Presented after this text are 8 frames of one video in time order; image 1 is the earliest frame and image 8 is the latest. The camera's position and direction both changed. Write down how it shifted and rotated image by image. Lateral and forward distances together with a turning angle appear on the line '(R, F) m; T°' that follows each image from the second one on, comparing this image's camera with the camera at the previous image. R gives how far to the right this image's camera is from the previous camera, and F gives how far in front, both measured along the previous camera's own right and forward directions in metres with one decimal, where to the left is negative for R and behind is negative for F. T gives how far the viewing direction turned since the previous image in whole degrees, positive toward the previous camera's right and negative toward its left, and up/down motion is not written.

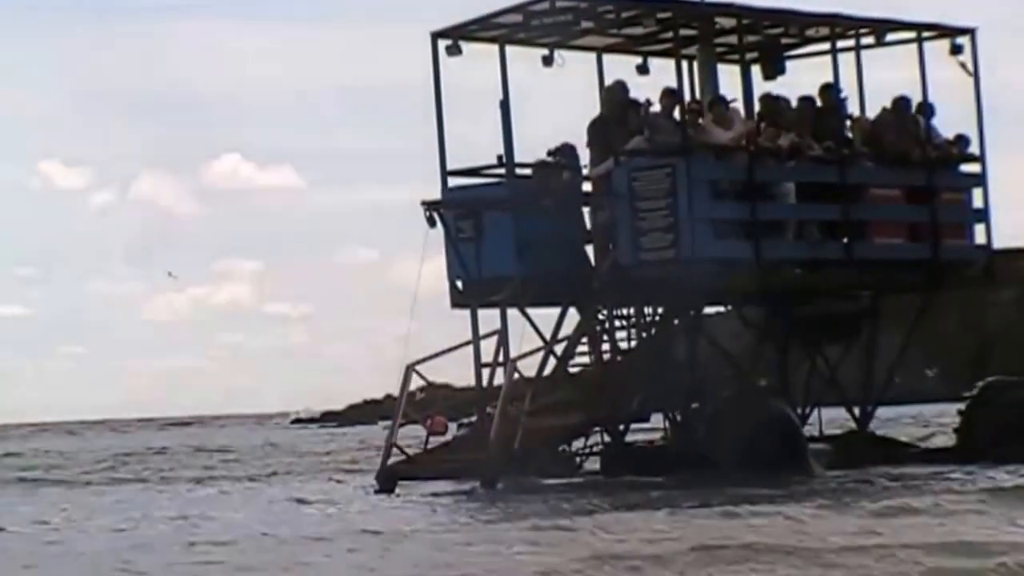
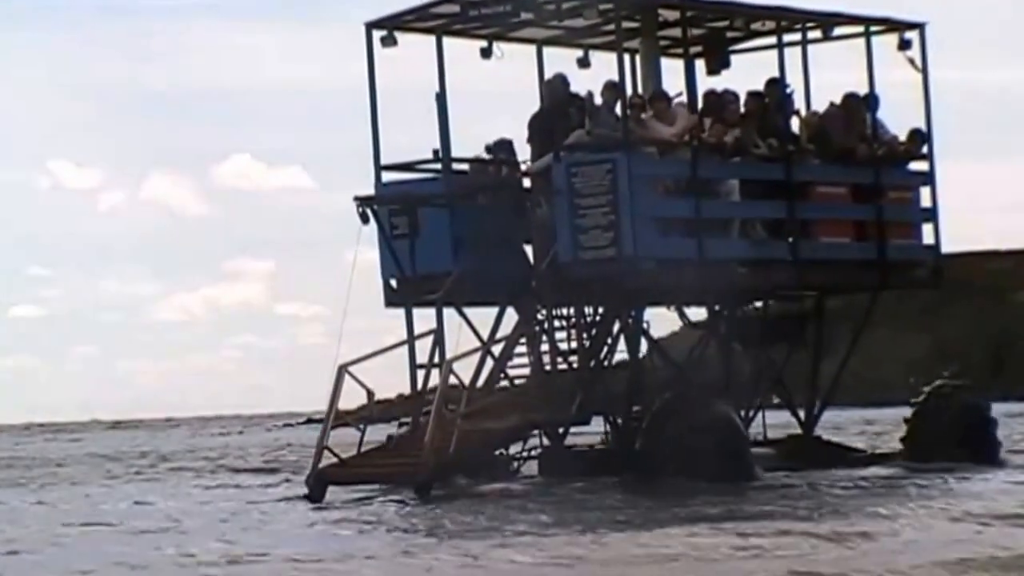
(0.0, +0.7) m; +2°
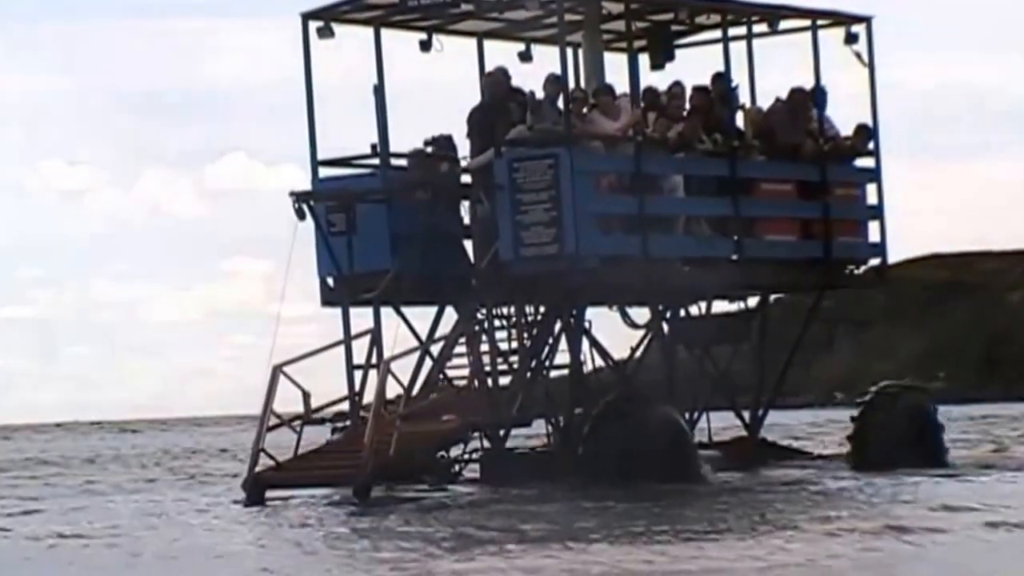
(+0.1, +0.5) m; +2°
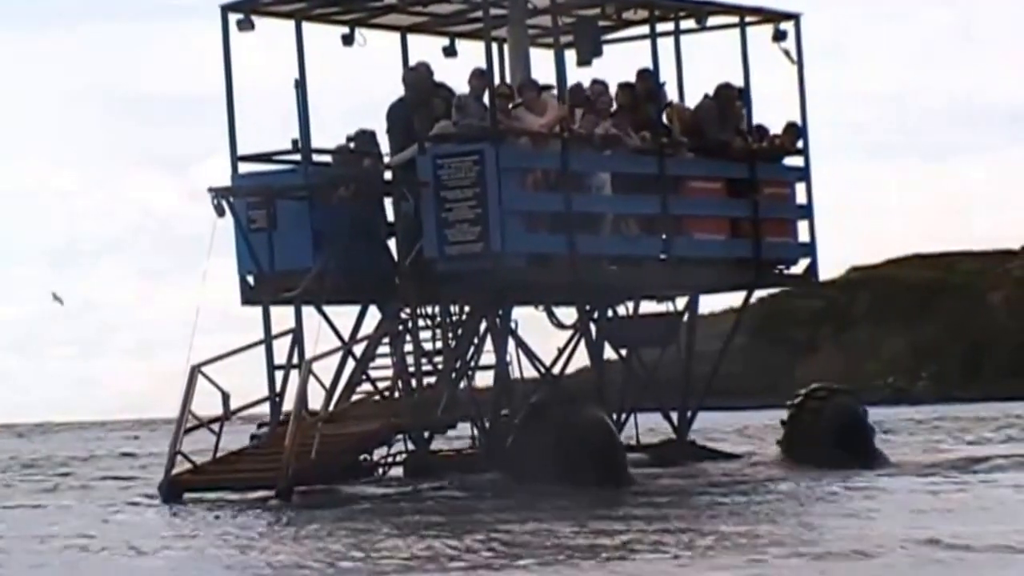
(+0.5, +0.4) m; +1°
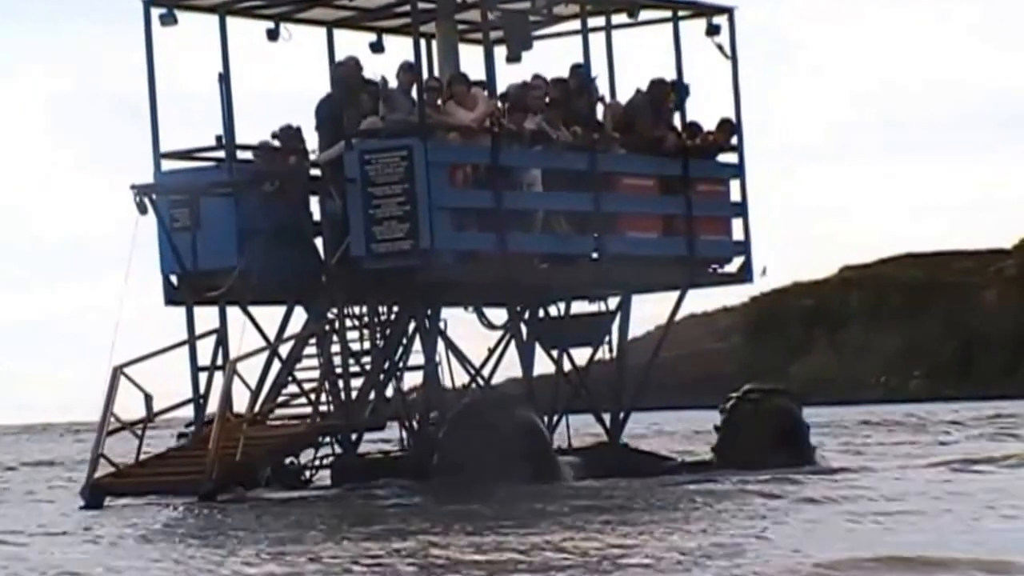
(-0.3, +0.4) m; +3°
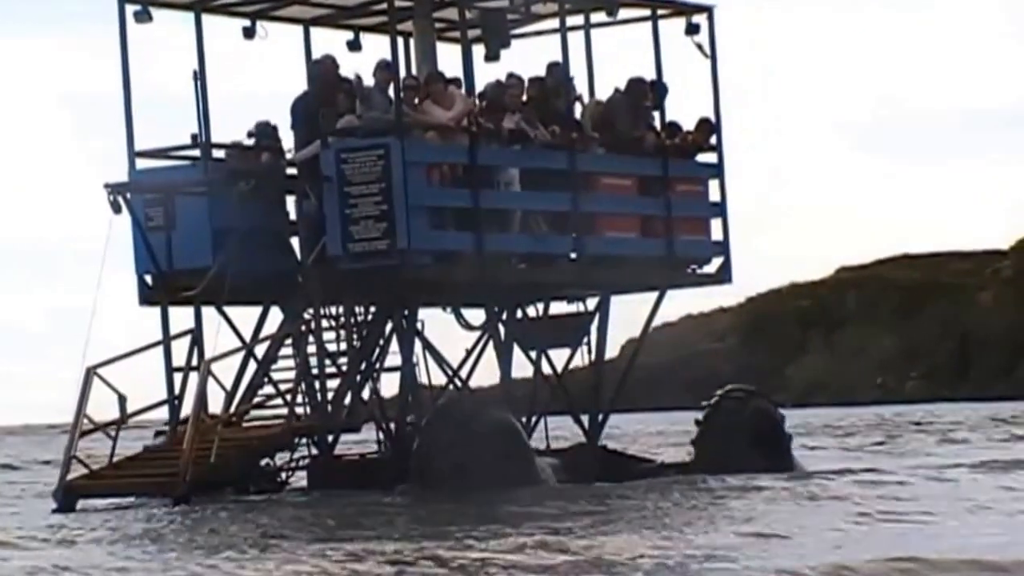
(-0.3, -1.0) m; -4°
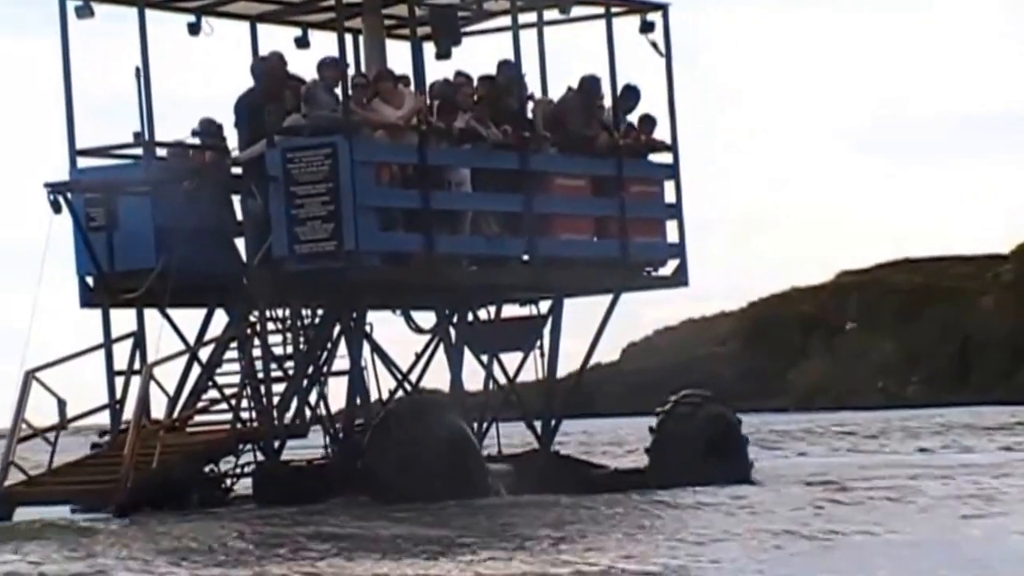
(+0.2, +0.4) m; +1°
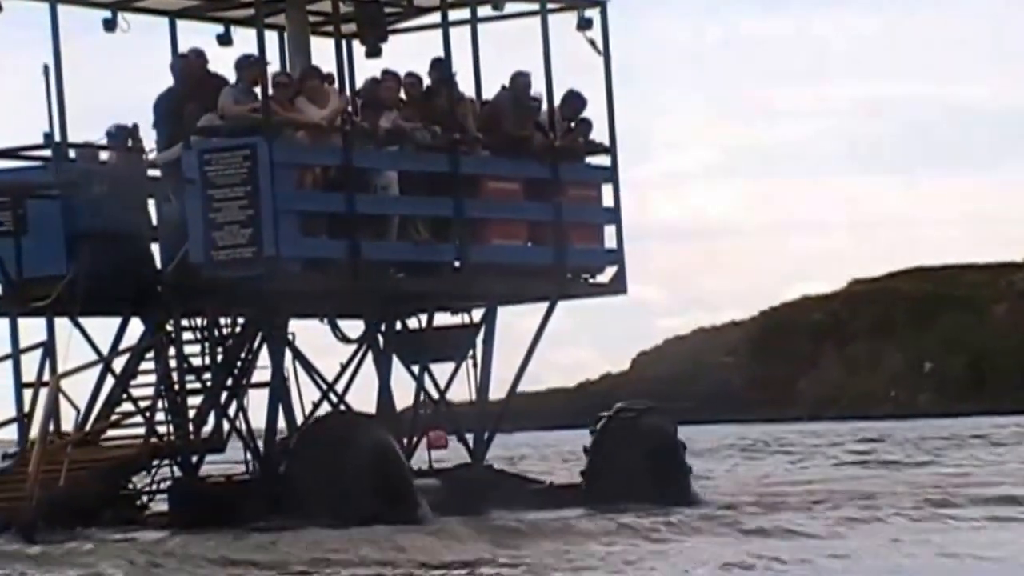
(+0.7, +0.9) m; 0°
